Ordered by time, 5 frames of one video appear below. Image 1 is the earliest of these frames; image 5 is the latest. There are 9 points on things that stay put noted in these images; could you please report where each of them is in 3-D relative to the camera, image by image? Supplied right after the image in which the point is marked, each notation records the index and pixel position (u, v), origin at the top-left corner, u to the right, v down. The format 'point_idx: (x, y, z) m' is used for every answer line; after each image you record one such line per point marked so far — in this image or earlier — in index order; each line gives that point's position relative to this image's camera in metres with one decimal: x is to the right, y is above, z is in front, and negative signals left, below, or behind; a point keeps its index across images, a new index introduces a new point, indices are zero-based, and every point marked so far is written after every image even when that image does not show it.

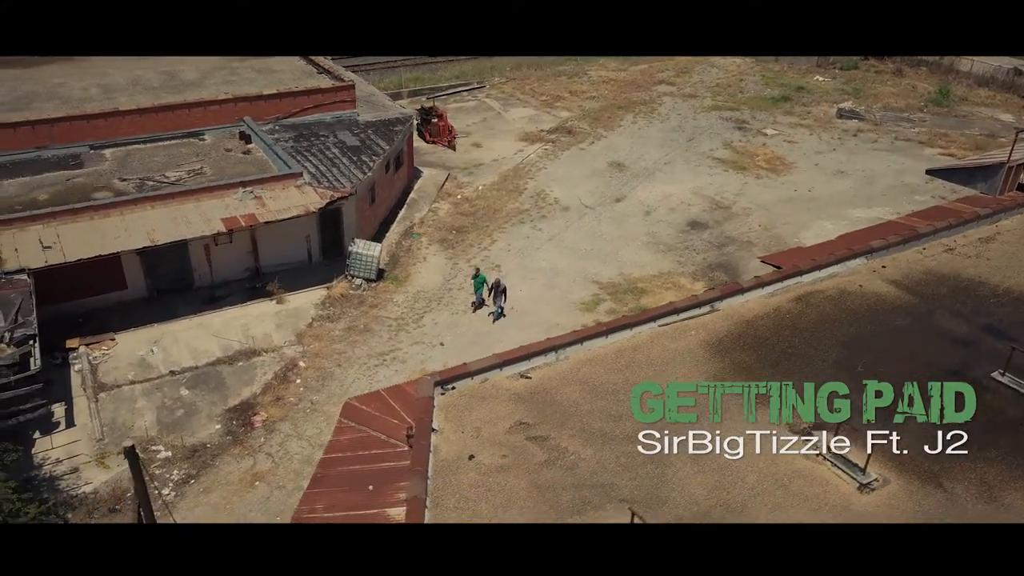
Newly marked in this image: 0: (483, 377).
0: (-0.5, -1.6, +11.3) m
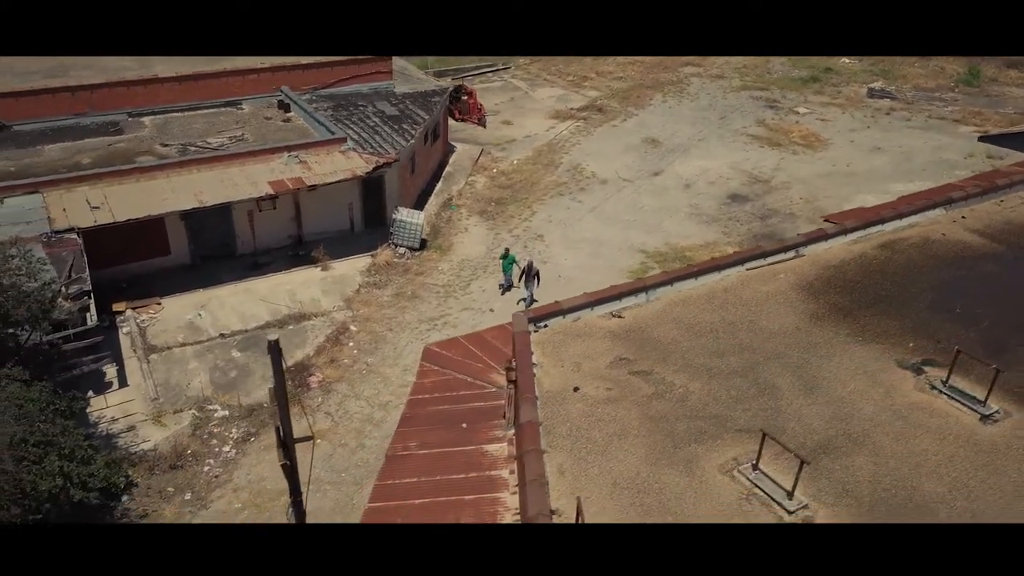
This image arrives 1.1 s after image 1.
0: (+1.1, -0.5, +11.0) m
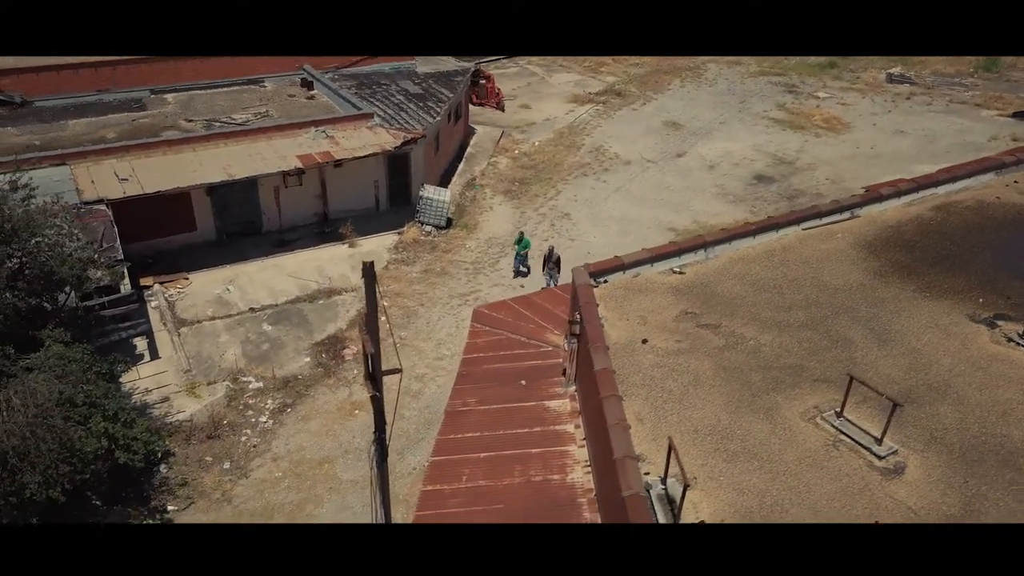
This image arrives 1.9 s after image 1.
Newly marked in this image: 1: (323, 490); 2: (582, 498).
0: (+2.0, +0.3, +10.7) m
1: (-3.9, -4.1, +13.2) m
2: (+0.9, -2.7, +8.4) m
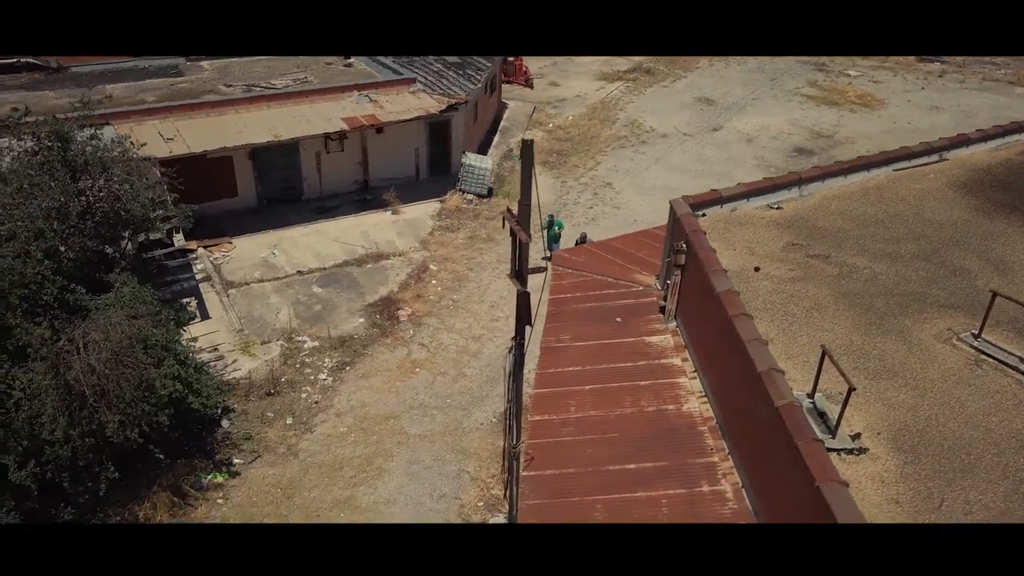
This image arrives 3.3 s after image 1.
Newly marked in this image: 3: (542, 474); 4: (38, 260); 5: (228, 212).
0: (+3.5, +1.3, +10.3) m
1: (-2.4, -3.1, +12.9) m
2: (+2.4, -1.7, +8.1) m
3: (+0.4, -2.2, +7.7) m
4: (-7.3, +0.4, +10.0) m
5: (-8.8, +2.3, +20.0) m
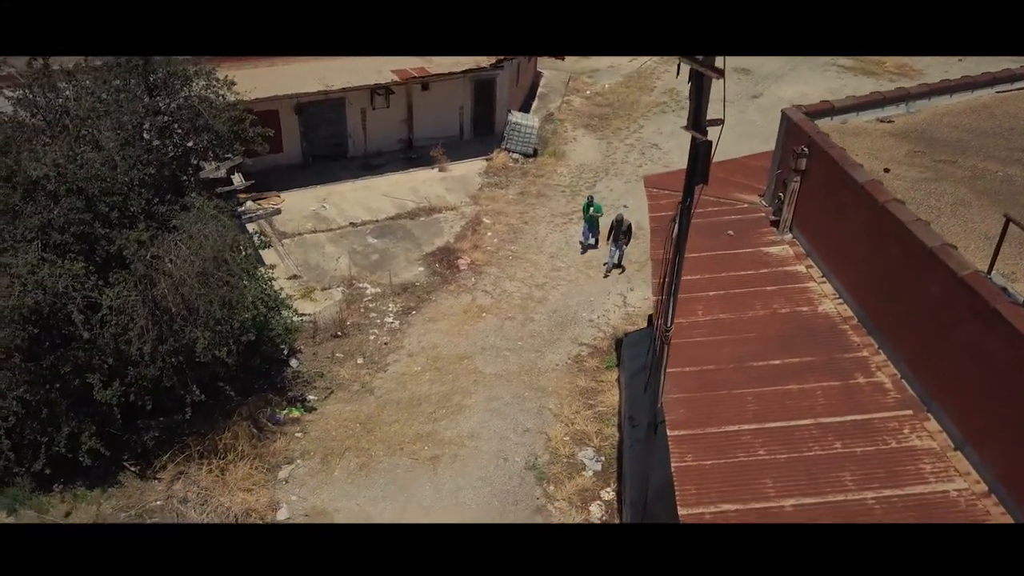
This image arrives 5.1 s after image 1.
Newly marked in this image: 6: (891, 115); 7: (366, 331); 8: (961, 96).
0: (+5.0, +2.6, +9.9) m
1: (-0.9, -1.8, +12.5) m
2: (+3.9, -0.4, +7.7) m
3: (+1.9, -0.9, +7.3) m
4: (-5.8, +1.7, +9.6) m
5: (-7.2, +3.6, +19.6) m
6: (+5.9, +2.7, +10.2) m
7: (-3.1, -0.9, +13.7) m
8: (+7.5, +3.2, +10.9) m
